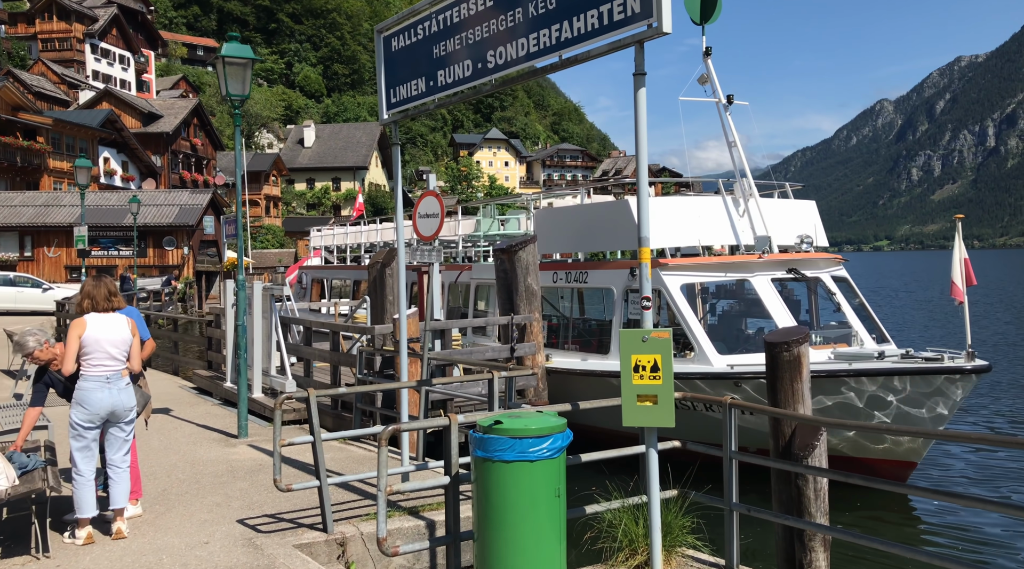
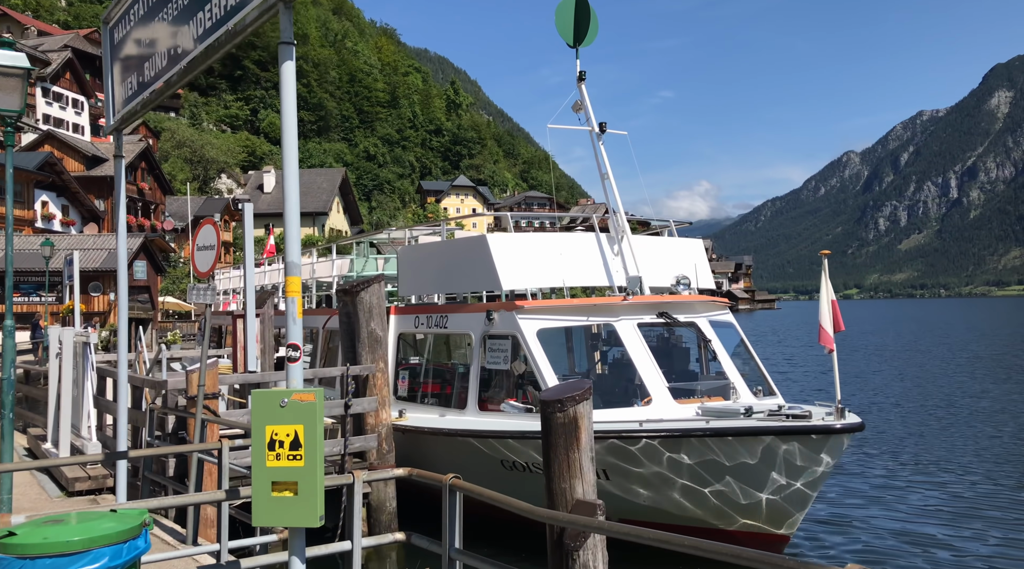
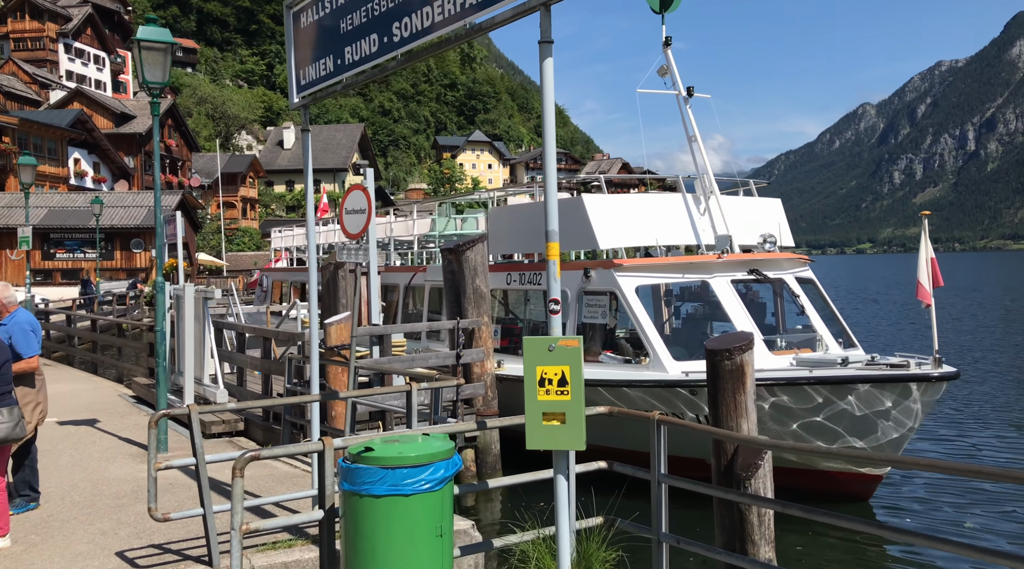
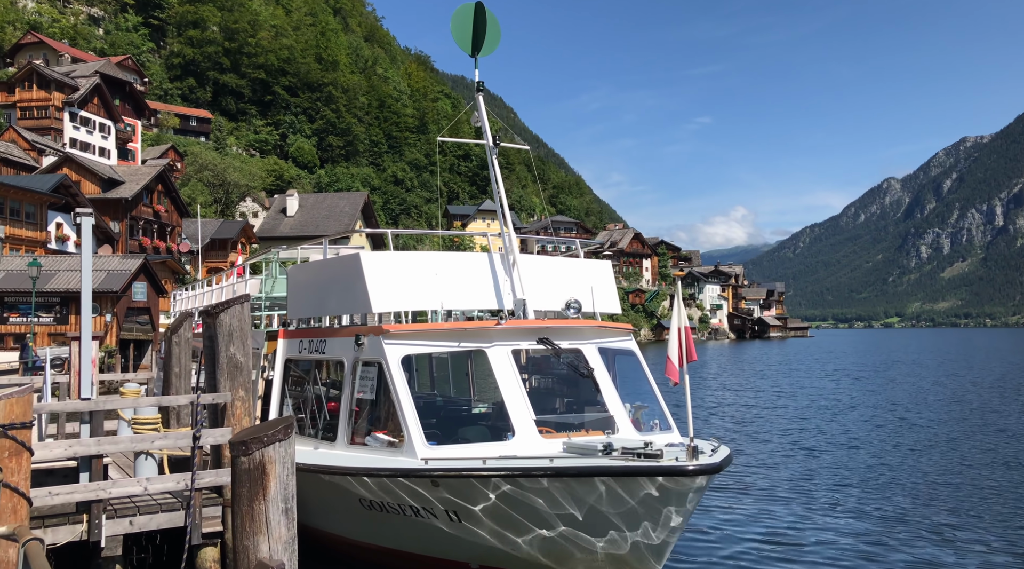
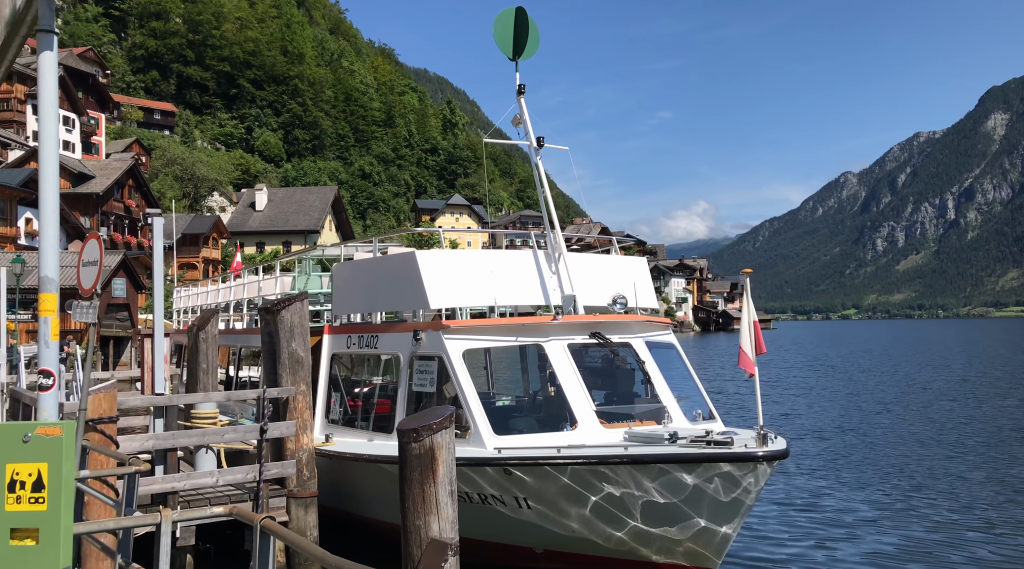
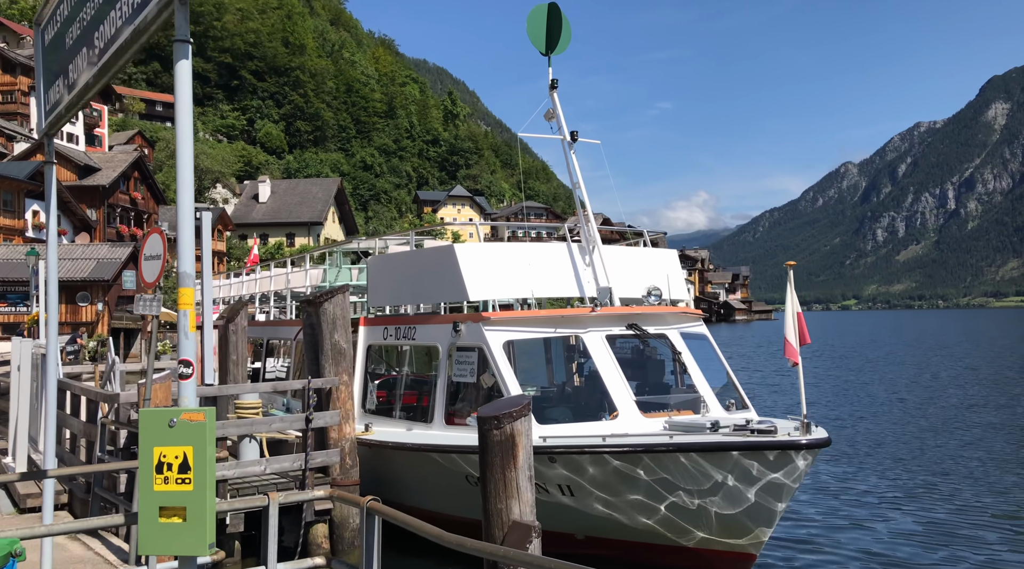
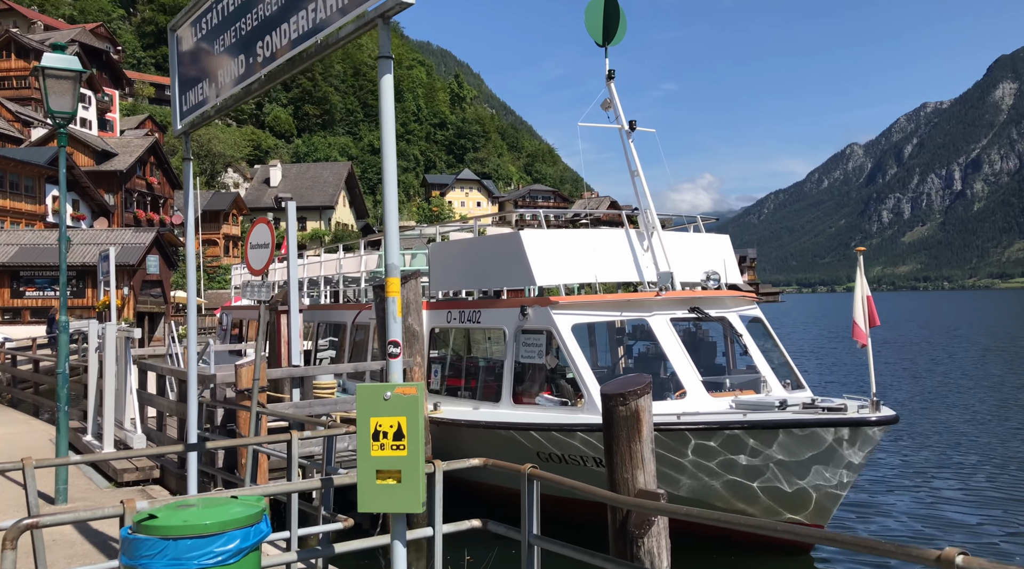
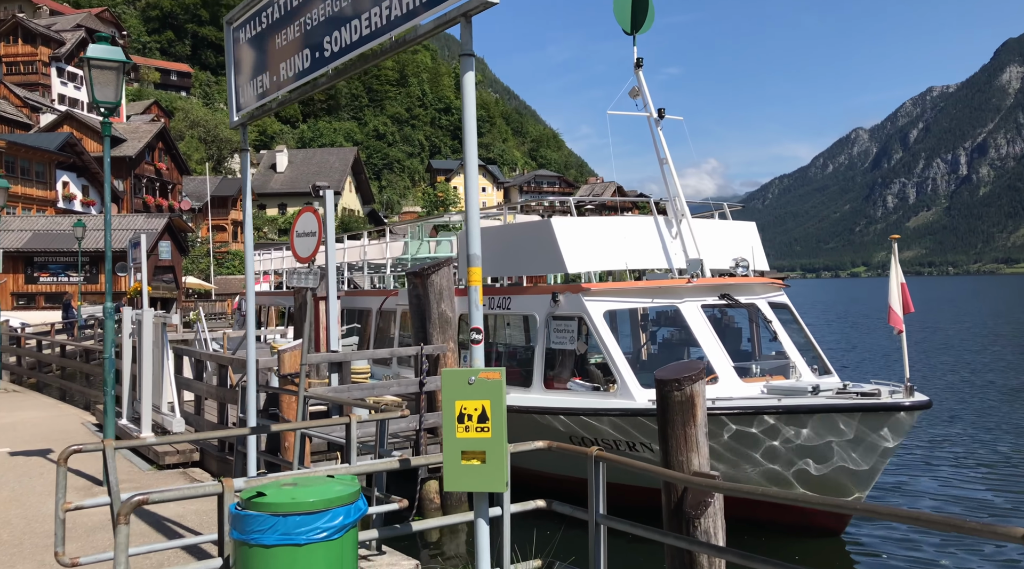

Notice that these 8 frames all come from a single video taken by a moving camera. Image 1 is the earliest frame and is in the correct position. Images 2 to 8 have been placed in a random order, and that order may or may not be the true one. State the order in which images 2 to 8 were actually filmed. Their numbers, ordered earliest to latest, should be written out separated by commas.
3, 8, 7, 2, 6, 5, 4
